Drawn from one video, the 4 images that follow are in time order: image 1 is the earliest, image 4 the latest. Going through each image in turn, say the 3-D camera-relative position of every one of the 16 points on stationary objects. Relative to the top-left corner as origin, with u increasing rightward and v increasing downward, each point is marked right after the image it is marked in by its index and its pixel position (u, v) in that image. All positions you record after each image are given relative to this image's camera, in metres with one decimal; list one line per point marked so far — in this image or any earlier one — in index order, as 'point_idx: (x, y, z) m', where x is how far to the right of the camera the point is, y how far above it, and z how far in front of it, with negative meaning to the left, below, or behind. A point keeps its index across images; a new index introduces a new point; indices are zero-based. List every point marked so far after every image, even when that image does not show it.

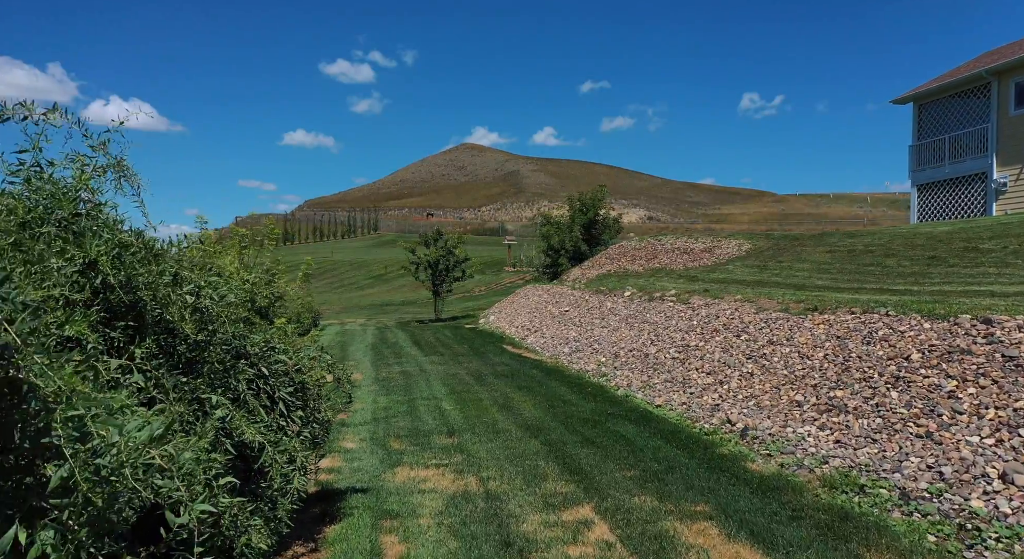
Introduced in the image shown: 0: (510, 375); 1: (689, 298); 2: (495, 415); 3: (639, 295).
0: (0.0, -1.8, +13.4) m
1: (+3.7, -0.4, +15.0) m
2: (-0.2, -1.8, +9.4) m
3: (+3.1, -0.4, +17.7) m
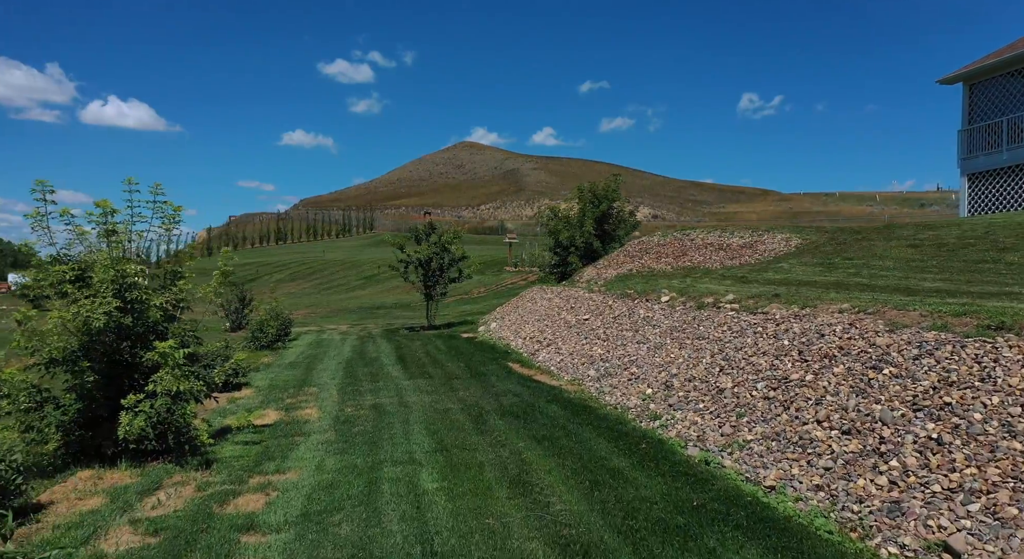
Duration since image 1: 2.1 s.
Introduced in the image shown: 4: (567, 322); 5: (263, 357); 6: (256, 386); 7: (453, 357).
0: (+0.1, -1.8, +9.7) m
1: (+3.8, -0.4, +11.3) m
2: (-0.1, -1.8, +5.7) m
3: (+3.2, -0.4, +14.0) m
4: (+1.3, -1.0, +16.7) m
5: (-6.0, -1.9, +17.5) m
6: (-4.6, -1.9, +12.8) m
7: (-1.3, -1.7, +16.0) m
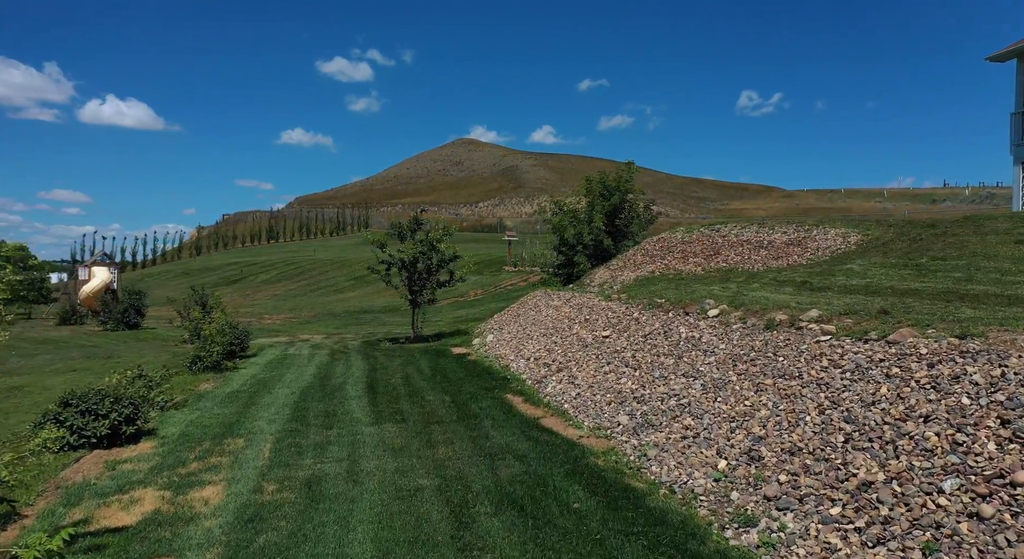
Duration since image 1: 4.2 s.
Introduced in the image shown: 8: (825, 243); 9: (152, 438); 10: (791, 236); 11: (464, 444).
0: (+0.1, -1.9, +6.3) m
1: (+3.8, -0.5, +7.8) m
2: (0.0, -1.9, +2.2) m
3: (+3.2, -0.5, +10.5) m
4: (+1.3, -1.1, +13.2) m
5: (-6.0, -2.0, +14.0) m
6: (-4.6, -2.0, +9.4) m
7: (-1.3, -1.8, +12.6) m
8: (+7.3, +0.9, +16.8) m
9: (-4.6, -2.0, +9.3) m
10: (+7.0, +1.1, +18.0) m
11: (-0.6, -1.9, +8.7) m
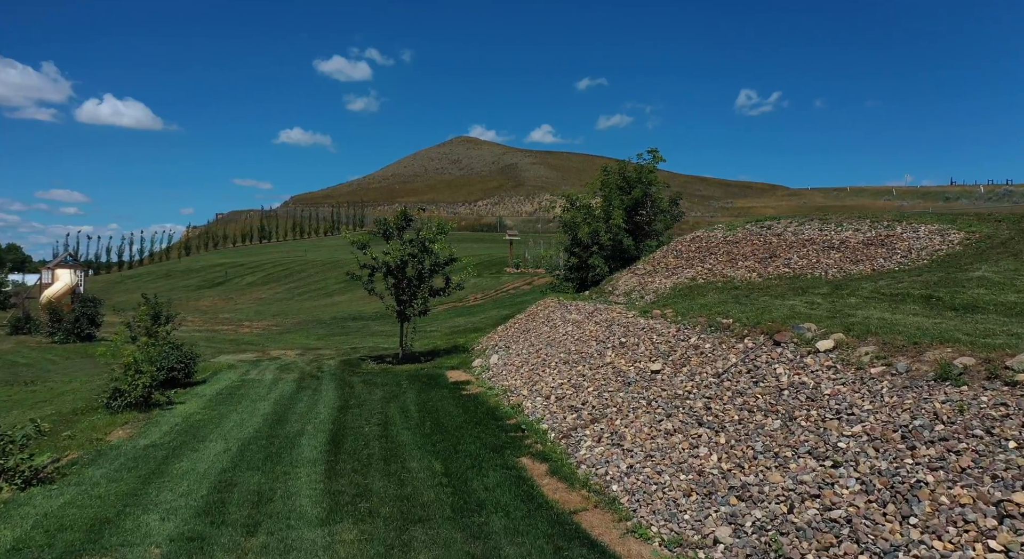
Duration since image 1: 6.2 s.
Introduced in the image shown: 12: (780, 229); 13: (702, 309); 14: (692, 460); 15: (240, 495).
0: (+0.4, -2.1, +2.8) m
1: (+4.1, -0.7, +4.3) m
2: (+0.2, -2.1, -1.3) m
3: (+3.4, -0.7, +7.0) m
4: (+1.5, -1.3, +9.8) m
5: (-5.8, -2.2, +10.5) m
6: (-4.3, -2.2, +5.9) m
7: (-1.1, -2.0, +9.1) m
8: (+7.5, +0.7, +13.3) m
9: (-4.4, -2.2, +5.8) m
10: (+7.2, +0.9, +14.5) m
11: (-0.3, -2.1, +5.2) m
12: (+6.3, +1.2, +17.0) m
13: (+3.0, -0.5, +11.5) m
14: (+1.7, -1.6, +6.7) m
15: (-2.7, -2.2, +7.3) m
